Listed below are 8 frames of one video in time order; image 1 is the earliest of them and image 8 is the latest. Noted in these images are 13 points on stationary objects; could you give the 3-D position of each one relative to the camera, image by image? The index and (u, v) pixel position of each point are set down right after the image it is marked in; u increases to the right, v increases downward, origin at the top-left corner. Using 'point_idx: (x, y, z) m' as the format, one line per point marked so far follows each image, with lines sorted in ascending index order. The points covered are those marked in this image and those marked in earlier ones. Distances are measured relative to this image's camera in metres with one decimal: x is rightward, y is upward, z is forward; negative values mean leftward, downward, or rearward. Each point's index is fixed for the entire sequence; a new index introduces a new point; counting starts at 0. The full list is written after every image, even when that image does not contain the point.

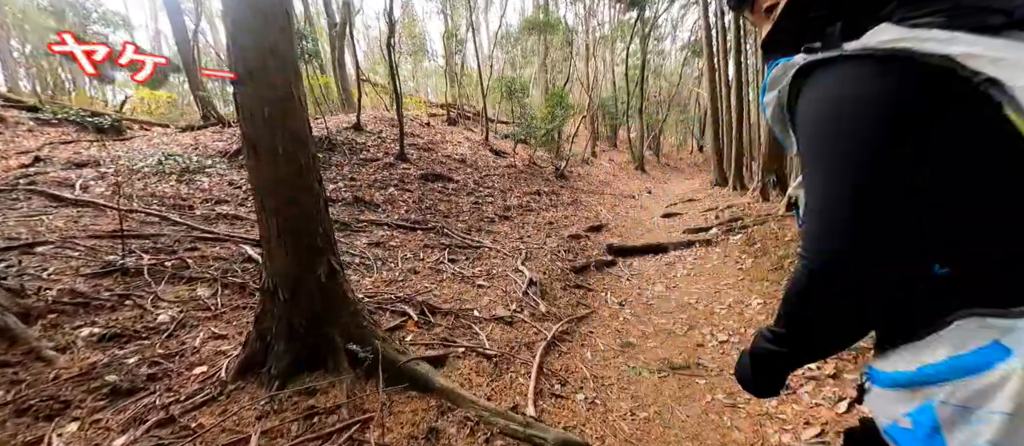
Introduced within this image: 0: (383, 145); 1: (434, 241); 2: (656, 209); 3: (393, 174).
0: (-3.0, +1.8, +9.0) m
1: (-1.2, -0.3, +5.9) m
2: (+4.1, +0.5, +11.2) m
3: (-2.4, +1.0, +8.0) m
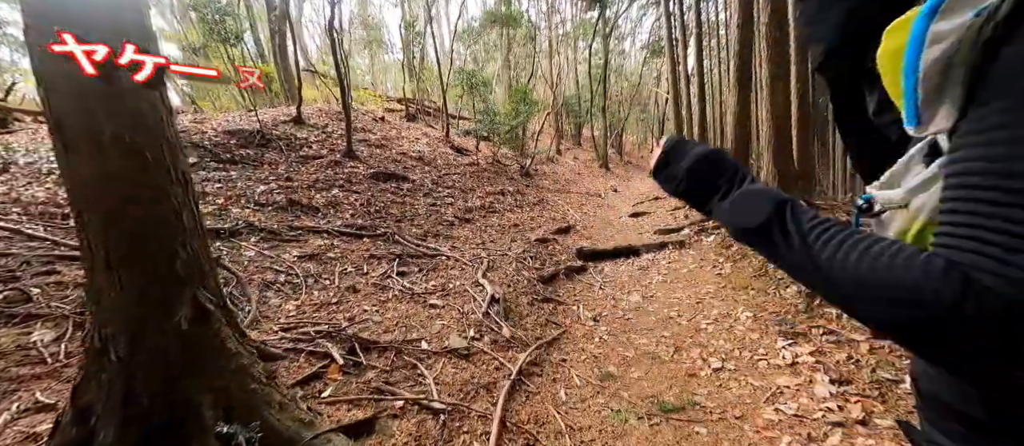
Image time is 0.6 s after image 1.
0: (-3.8, +1.7, +8.1) m
1: (-1.7, -0.4, +5.2) m
2: (+3.1, +0.5, +10.9) m
3: (-3.1, +0.9, +7.1) m
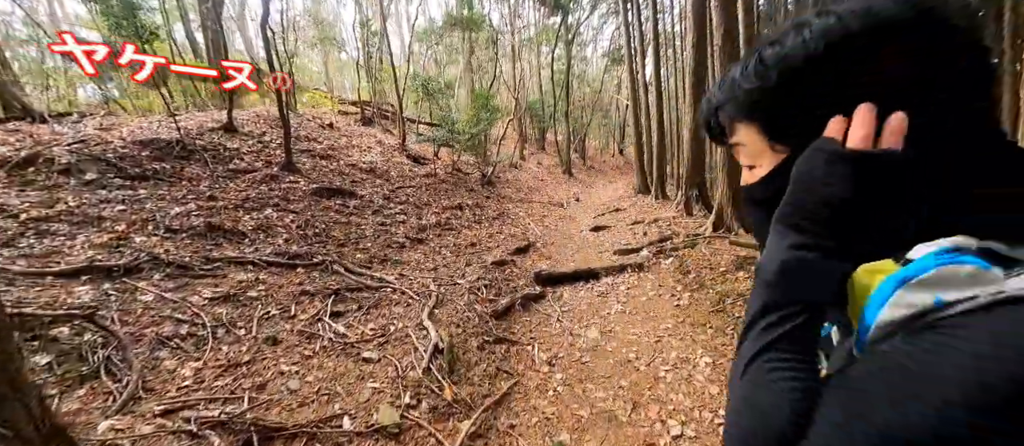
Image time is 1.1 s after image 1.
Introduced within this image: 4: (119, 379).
0: (-4.6, +1.3, +7.3) m
1: (-2.3, -0.7, +4.6) m
2: (+2.0, +0.1, +10.7) m
3: (-3.9, +0.6, +6.4) m
4: (-2.7, -1.1, +2.7) m
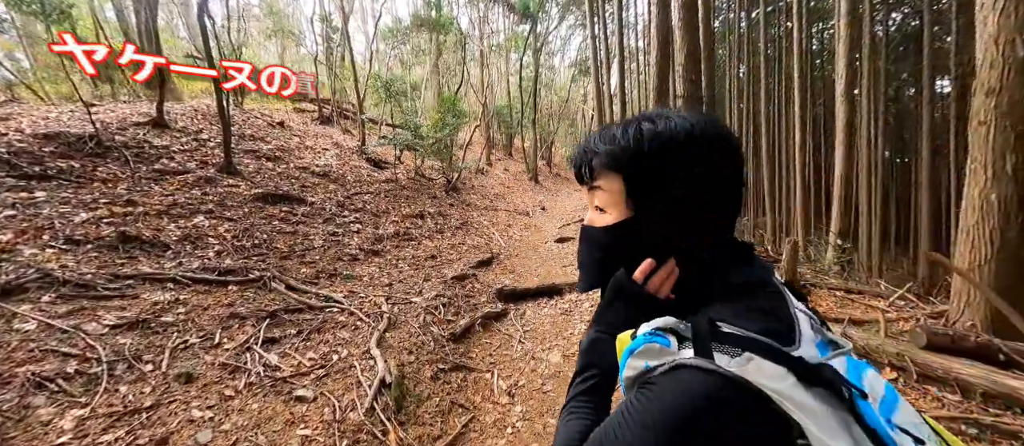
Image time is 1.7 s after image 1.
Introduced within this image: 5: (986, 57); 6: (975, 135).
0: (-5.3, +1.2, +6.6) m
1: (-2.7, -0.9, +4.1) m
2: (+1.0, -0.2, +10.6) m
3: (-4.4, +0.4, +5.7) m
4: (-3.0, -1.2, +2.1) m
5: (+3.4, +1.2, +2.8) m
6: (+3.4, +0.6, +2.9) m
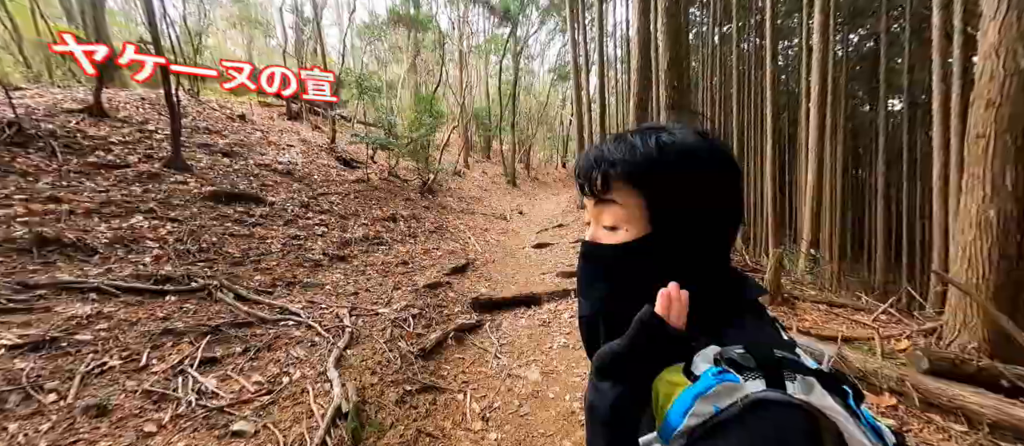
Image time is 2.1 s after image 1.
0: (-5.6, +1.2, +6.0) m
1: (-3.0, -0.9, +3.6) m
2: (+0.4, -0.3, +10.3) m
3: (-4.7, +0.4, +5.2) m
4: (-3.1, -1.2, +1.6) m
5: (+3.2, +1.1, +2.7) m
6: (+3.3, +0.5, +2.8) m
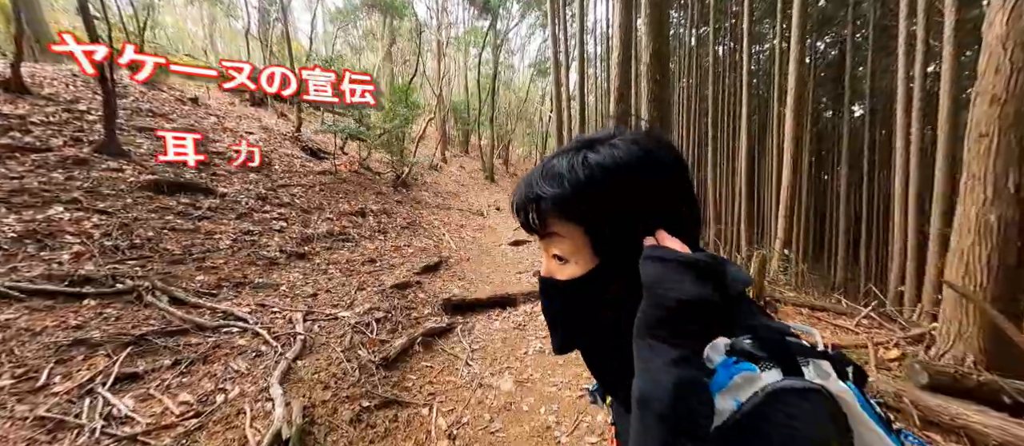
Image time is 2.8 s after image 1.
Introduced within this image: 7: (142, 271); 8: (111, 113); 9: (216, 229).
0: (-5.9, +1.3, +5.3) m
1: (-3.2, -0.8, +3.1) m
2: (-0.2, -0.2, +10.0) m
3: (-5.0, +0.5, +4.6) m
4: (-3.2, -1.1, +1.2) m
5: (+3.1, +1.0, +2.5) m
6: (+3.1, +0.5, +2.6) m
7: (-3.6, -0.5, +3.8) m
8: (-5.4, +1.5, +5.3) m
9: (-3.8, -0.1, +5.0) m
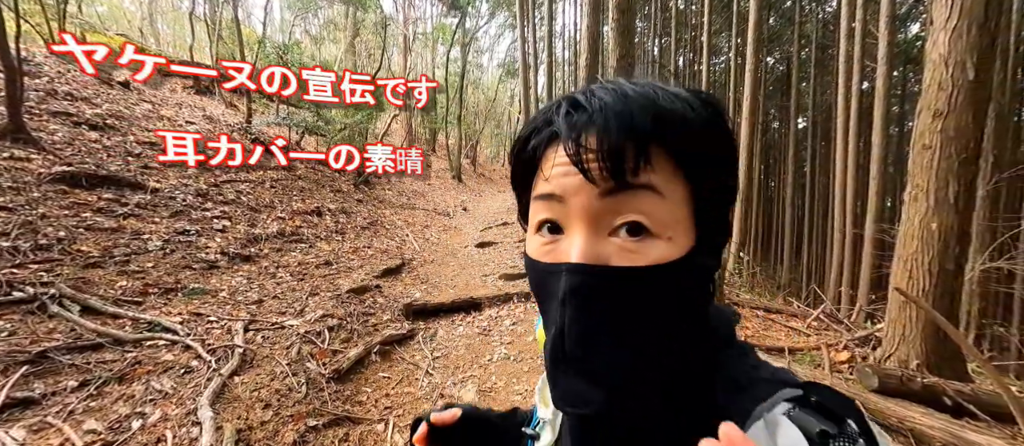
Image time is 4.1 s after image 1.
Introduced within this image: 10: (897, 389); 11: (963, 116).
0: (-6.4, +1.4, +4.6) m
1: (-3.5, -0.8, +2.7) m
2: (-1.0, -0.2, +9.7) m
3: (-5.4, +0.6, +3.9) m
4: (-3.3, -1.1, +0.7) m
5: (+2.9, +1.0, +2.6) m
6: (+2.8, +0.4, +2.7) m
7: (-3.9, -0.5, +3.3) m
8: (-5.8, +1.6, +4.6) m
9: (-4.2, -0.1, +4.5) m
10: (+2.5, -1.1, +2.5) m
11: (+2.9, +0.7, +2.5) m
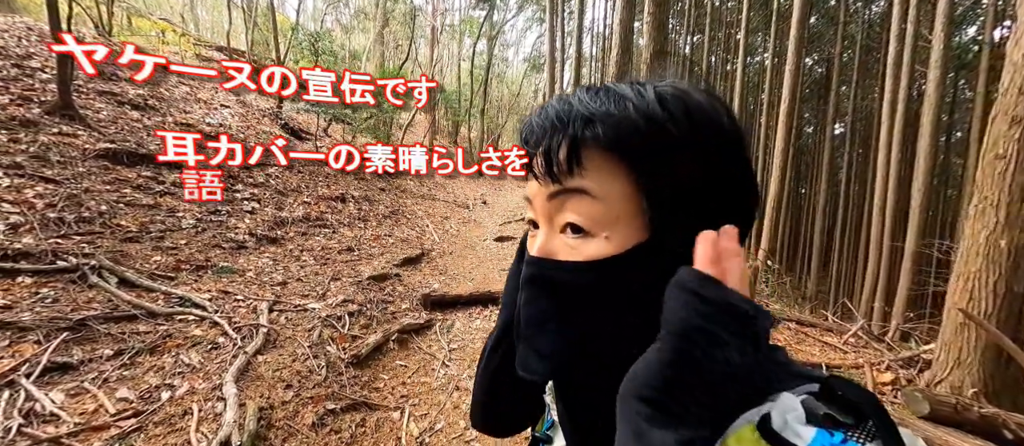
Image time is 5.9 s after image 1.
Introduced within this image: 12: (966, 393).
0: (-6.0, +1.8, +4.9) m
1: (-3.3, -0.6, +2.8) m
2: (-0.5, -0.1, +9.7) m
3: (-5.1, +0.9, +4.1) m
4: (-3.3, -0.9, +0.8) m
5: (+3.1, +0.9, +2.4) m
6: (+3.0, +0.3, +2.5) m
7: (-3.7, -0.2, +3.5) m
8: (-5.5, +1.9, +4.8) m
9: (-3.9, +0.2, +4.7) m
10: (+2.6, -1.1, +2.3) m
11: (+3.1, +0.6, +2.3) m
12: (+3.0, -1.1, +2.6) m
